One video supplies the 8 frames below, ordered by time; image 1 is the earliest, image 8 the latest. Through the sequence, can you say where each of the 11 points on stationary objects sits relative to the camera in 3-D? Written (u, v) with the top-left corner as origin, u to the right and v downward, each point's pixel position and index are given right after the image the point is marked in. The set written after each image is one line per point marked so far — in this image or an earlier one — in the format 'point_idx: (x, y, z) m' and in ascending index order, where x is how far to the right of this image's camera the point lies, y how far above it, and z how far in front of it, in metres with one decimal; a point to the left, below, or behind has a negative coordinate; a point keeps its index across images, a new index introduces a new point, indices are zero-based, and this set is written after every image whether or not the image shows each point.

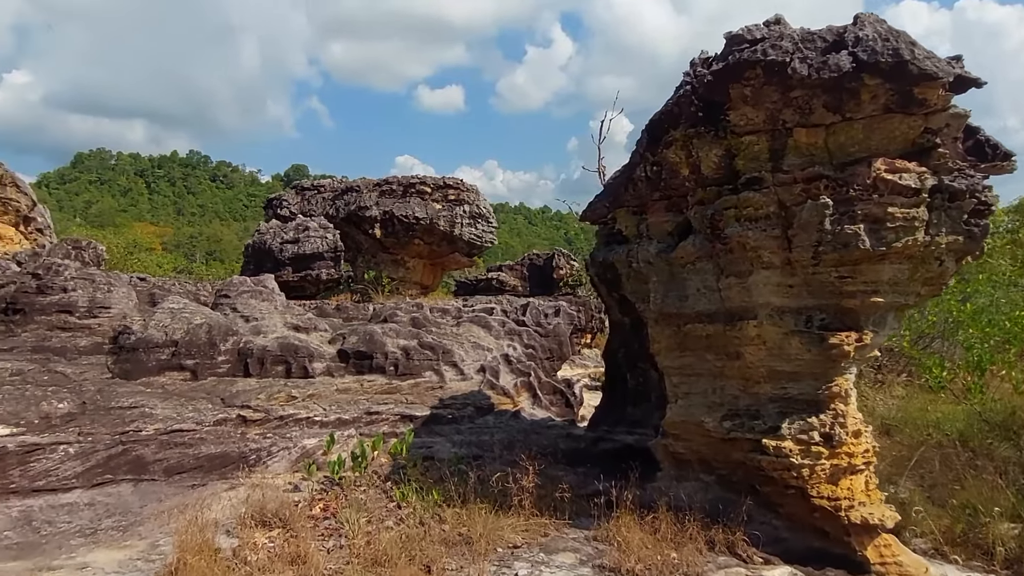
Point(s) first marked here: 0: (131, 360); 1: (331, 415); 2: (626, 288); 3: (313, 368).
0: (-3.9, -0.7, +7.2) m
1: (-1.8, -1.2, +6.9) m
2: (+1.0, 0.0, +6.0) m
3: (-2.1, -0.9, +7.6) m
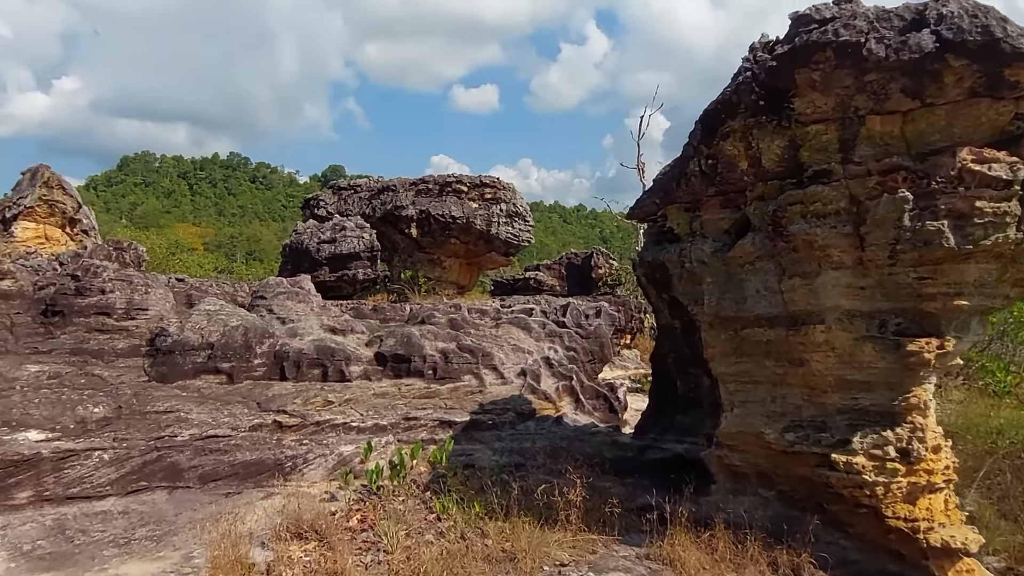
0: (-3.4, -0.7, +7.1) m
1: (-1.4, -1.3, +6.7) m
2: (+1.3, 0.0, +5.6) m
3: (-1.7, -0.9, +7.4) m
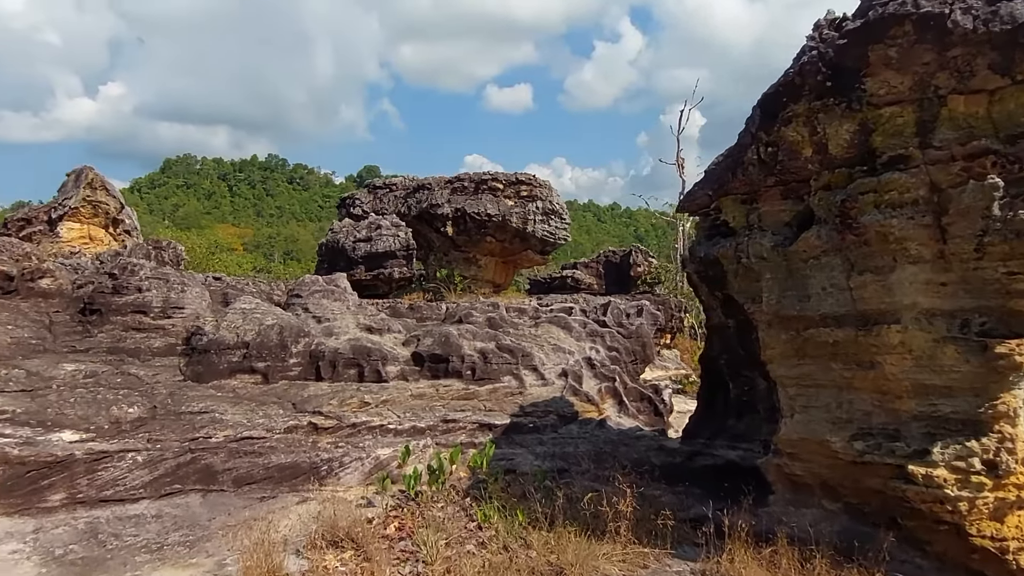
0: (-3.0, -0.7, +7.0) m
1: (-1.0, -1.2, +6.5) m
2: (+1.6, 0.0, +5.3) m
3: (-1.3, -0.8, +7.2) m
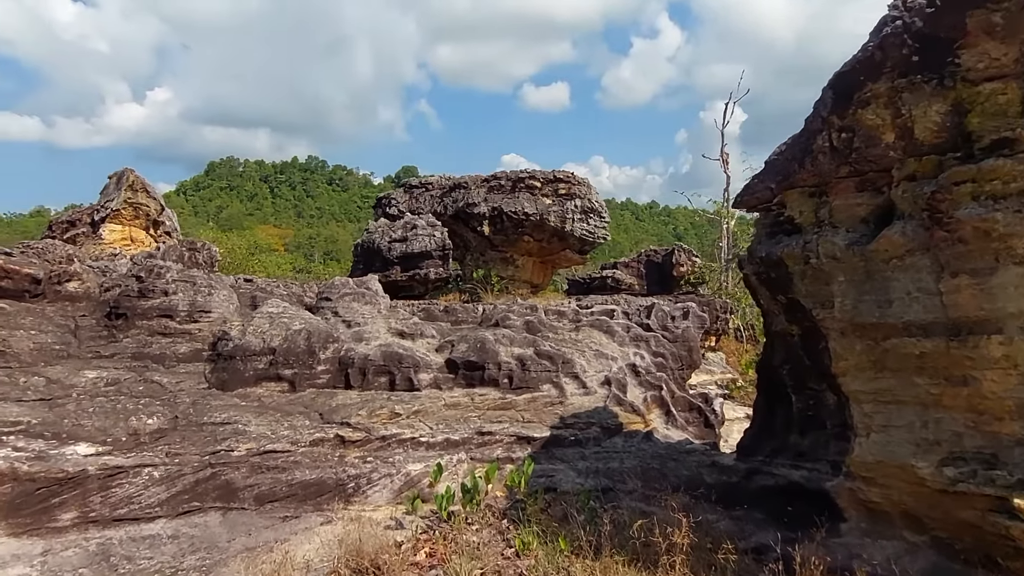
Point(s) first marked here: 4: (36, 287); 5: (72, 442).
0: (-2.7, -0.8, +6.7) m
1: (-0.6, -1.3, +6.1) m
2: (+1.9, 0.0, +4.8) m
3: (-0.9, -0.9, +6.8) m
4: (-5.0, 0.0, +7.4) m
5: (-3.2, -1.1, +5.2) m
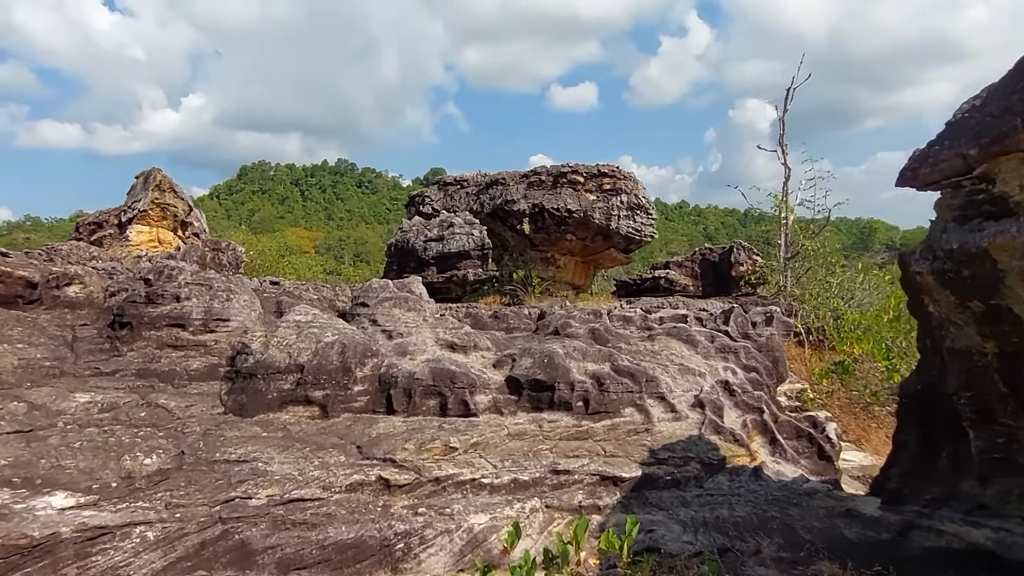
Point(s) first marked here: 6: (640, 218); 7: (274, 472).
0: (-2.1, -0.8, +5.5) m
1: (-0.1, -1.3, +4.9) m
2: (+2.4, 0.0, +3.5) m
3: (-0.3, -0.9, +5.6) m
4: (-4.3, 0.0, +6.4) m
5: (-2.7, -1.2, +4.1) m
6: (+3.5, +1.9, +19.2) m
7: (-1.5, -1.2, +4.6) m
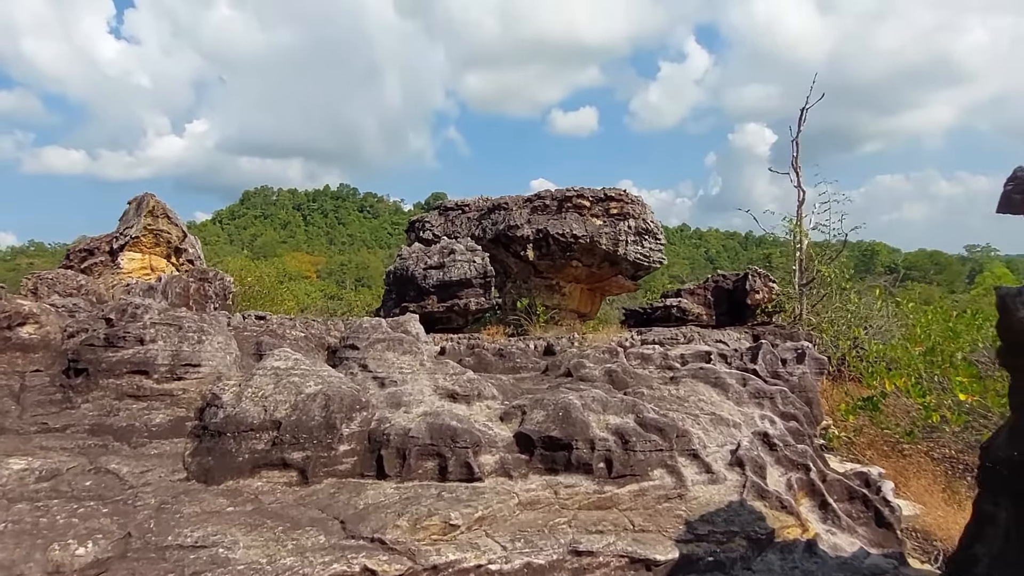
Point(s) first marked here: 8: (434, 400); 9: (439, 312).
0: (-2.0, -1.1, +4.7) m
1: (0.0, -1.6, +4.1) m
2: (+2.5, -0.2, +2.7) m
3: (-0.2, -1.2, +4.8) m
4: (-4.3, -0.4, +5.6) m
5: (-2.6, -1.4, +3.3) m
6: (+3.6, +1.2, +18.5) m
7: (-1.5, -1.5, +3.8) m
8: (-0.6, -0.8, +5.4) m
9: (-1.6, -0.5, +16.1) m
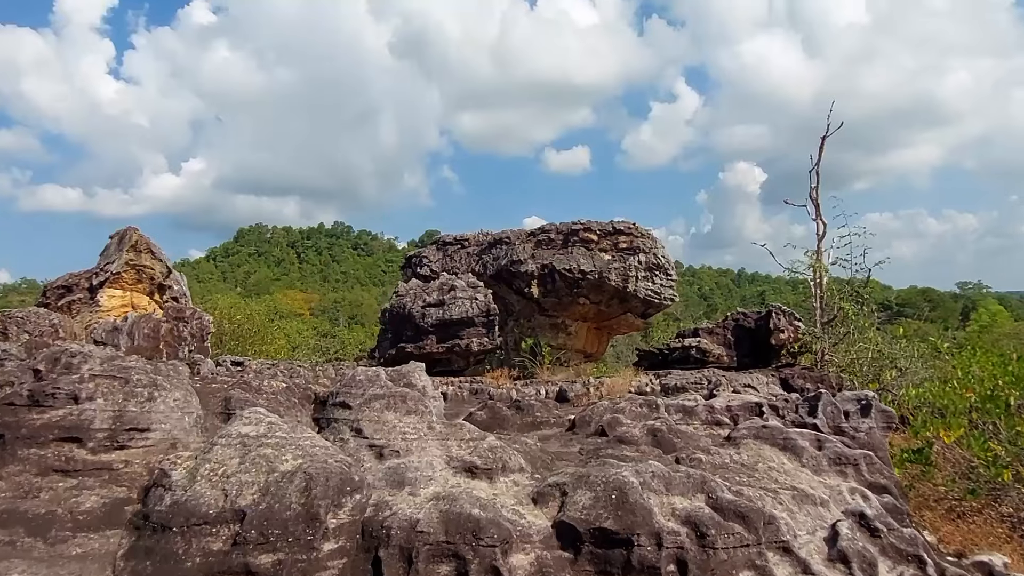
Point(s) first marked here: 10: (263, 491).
0: (-1.8, -1.3, +3.5) m
1: (+0.2, -1.7, +2.8) m
2: (+2.7, -0.4, +1.5) m
3: (0.0, -1.4, +3.6) m
4: (-4.1, -0.6, +4.4) m
5: (-2.4, -1.6, +2.0) m
6: (+3.7, +0.2, +17.4) m
7: (-1.2, -1.6, +2.6) m
8: (-0.4, -1.1, +4.2) m
9: (-1.5, -1.3, +14.9) m
10: (-1.3, -1.0, +3.7) m
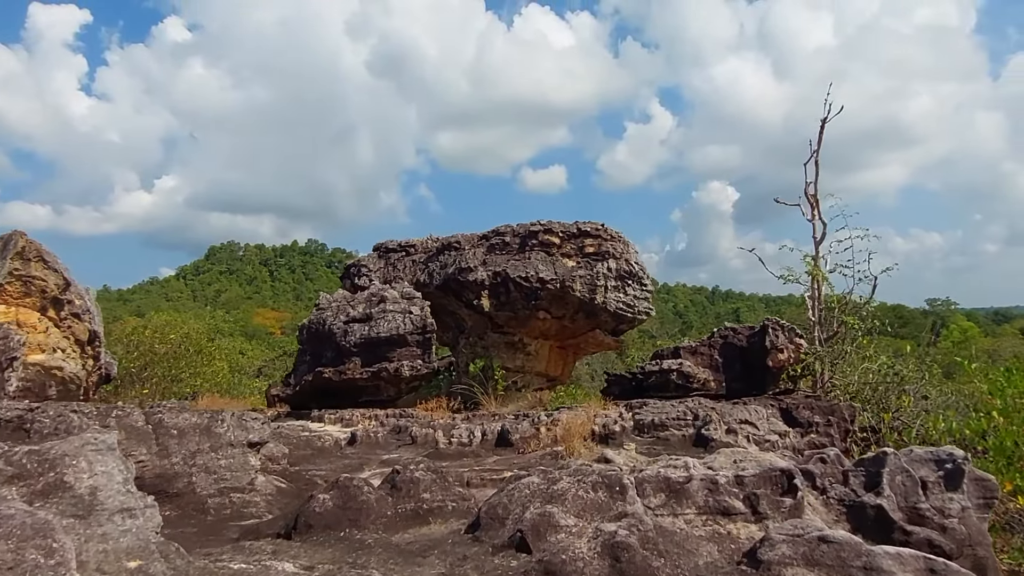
0: (-2.4, -1.2, +0.7) m
1: (-0.4, -1.6, 0.0) m
2: (+2.1, -0.2, -1.1) m
3: (-0.6, -1.3, +0.8) m
4: (-4.7, -0.6, +1.5) m
5: (-3.0, -1.4, -0.8) m
6: (+2.5, 0.0, +14.7) m
7: (-1.9, -1.5, -0.3) m
8: (-1.0, -1.0, +1.4) m
9: (-2.6, -1.5, +12.1) m
10: (-1.9, -1.0, +0.9) m
